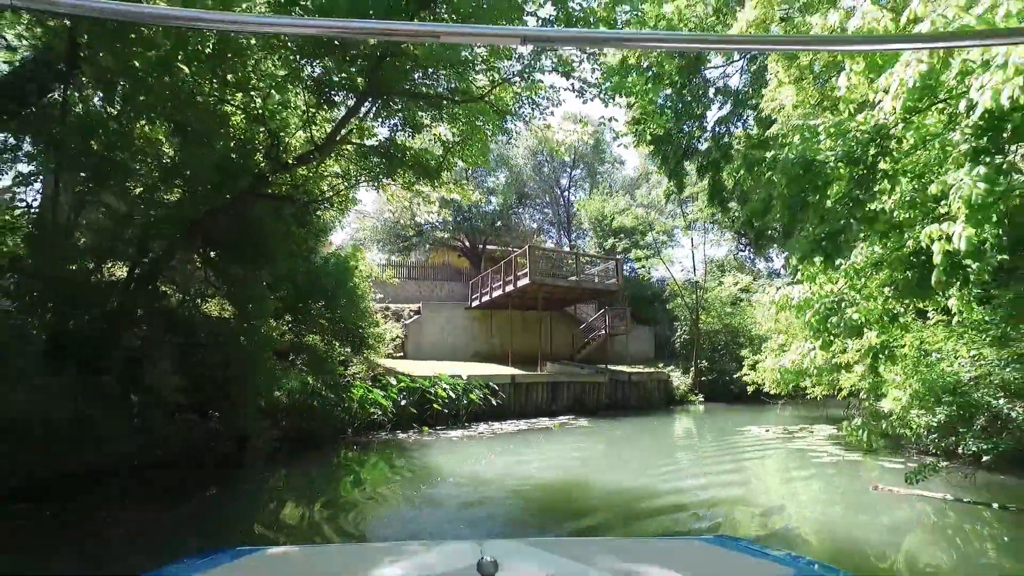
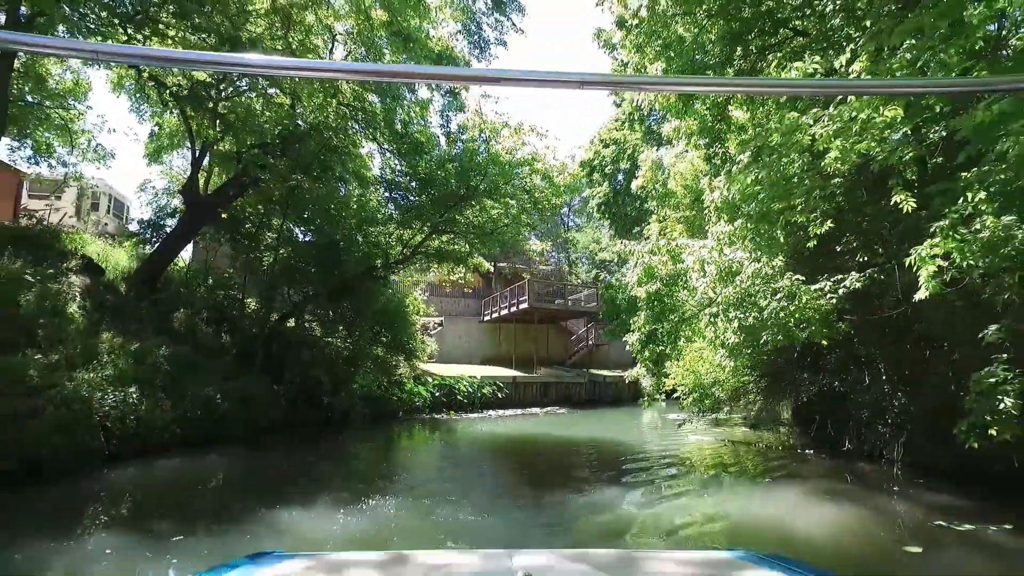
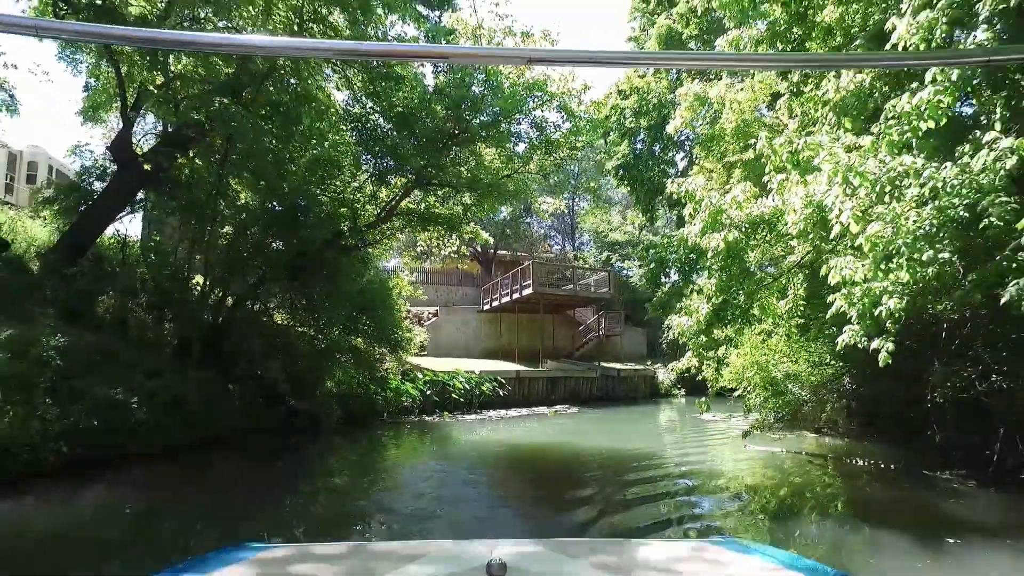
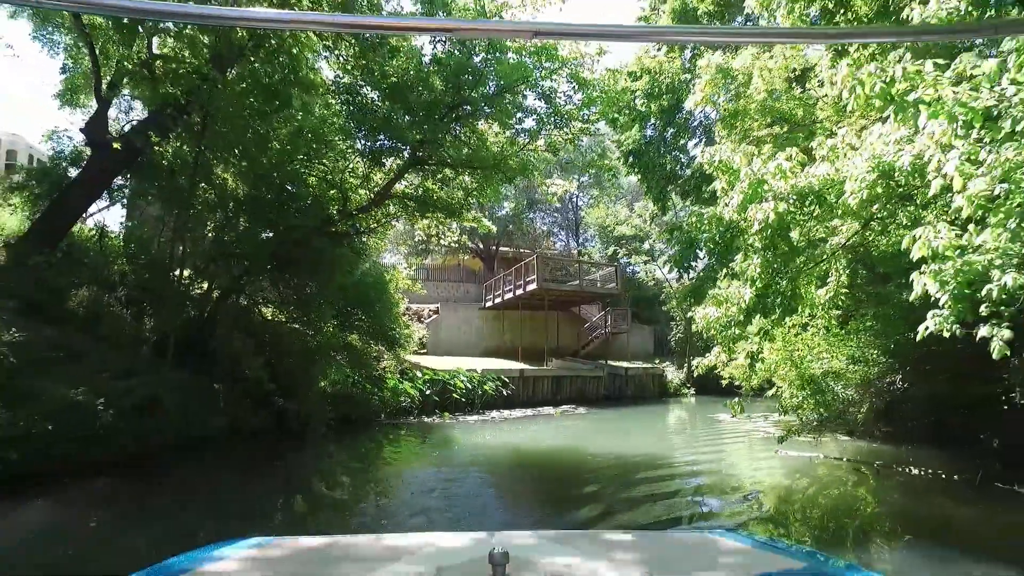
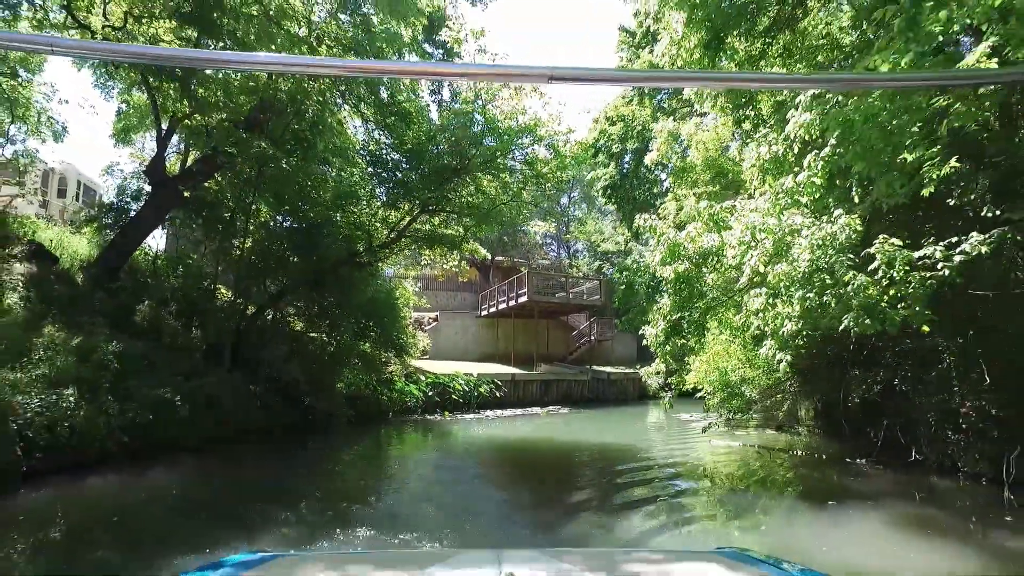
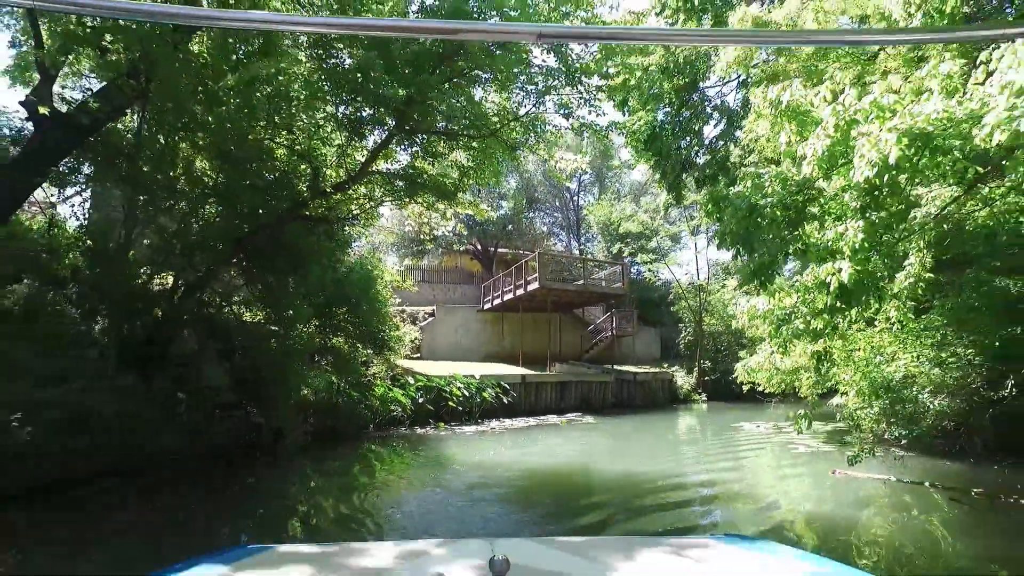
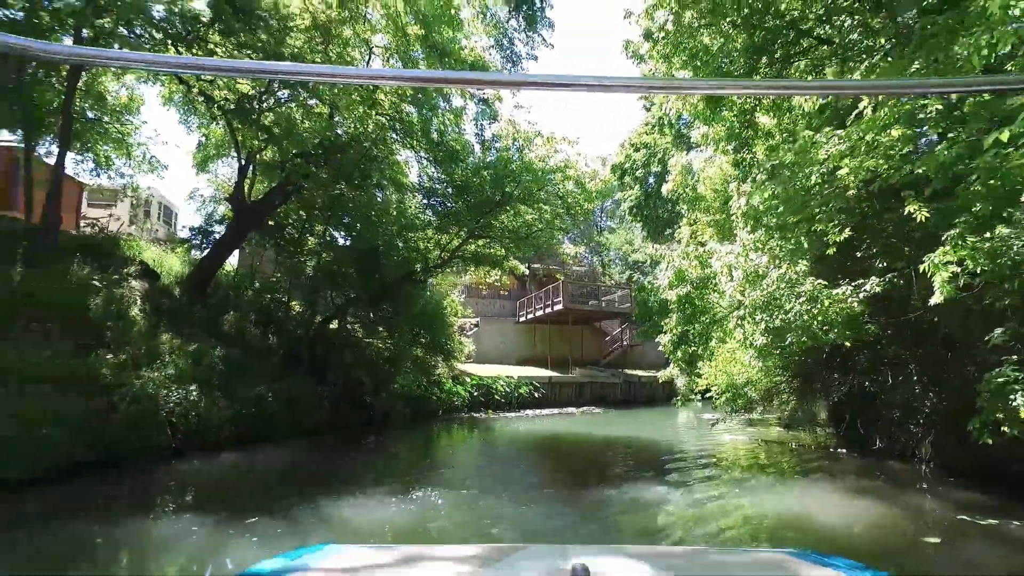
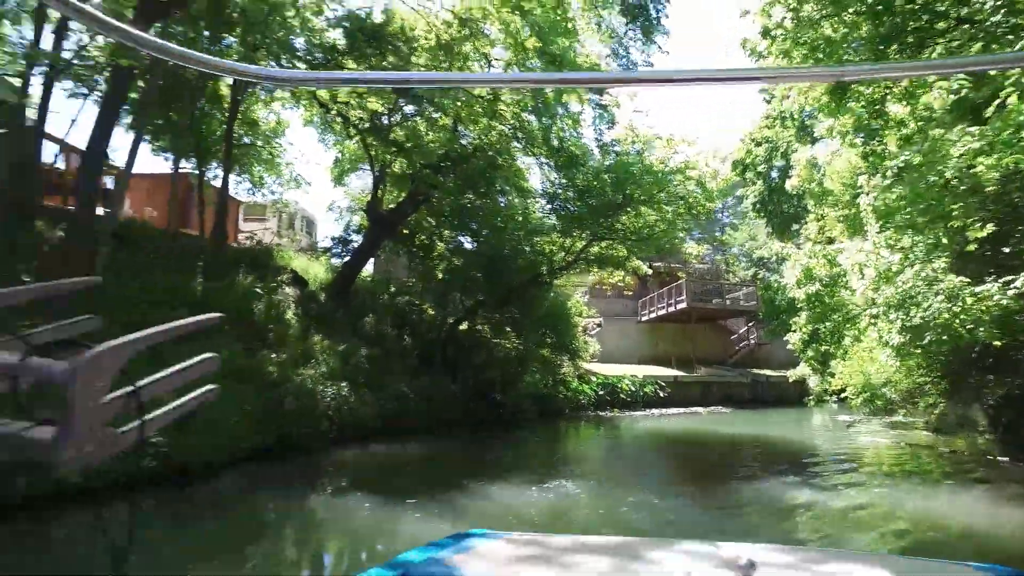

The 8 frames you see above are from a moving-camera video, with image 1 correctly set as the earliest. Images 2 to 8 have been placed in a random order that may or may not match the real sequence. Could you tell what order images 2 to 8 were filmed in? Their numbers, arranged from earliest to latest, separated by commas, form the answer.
6, 4, 3, 5, 2, 7, 8
